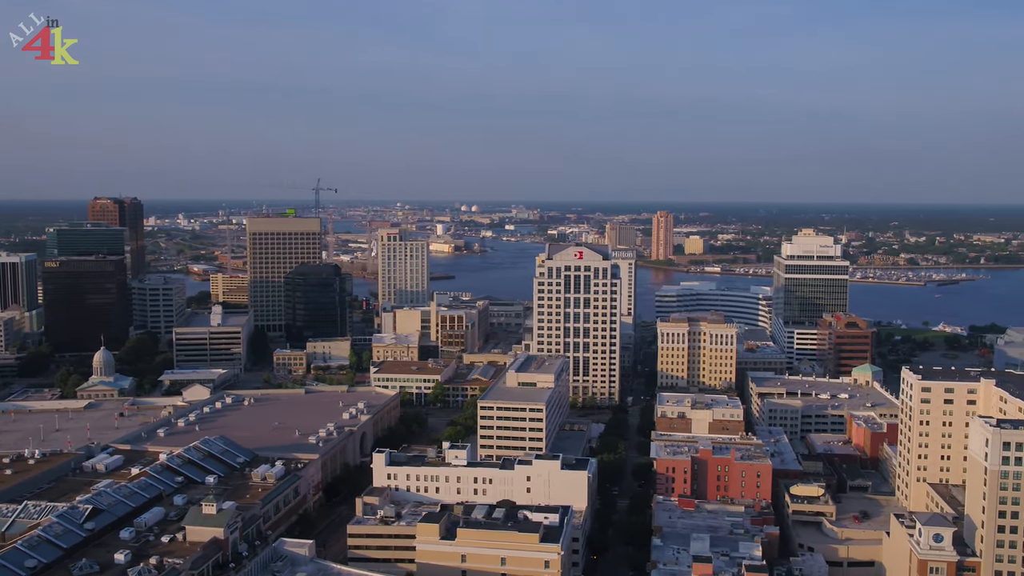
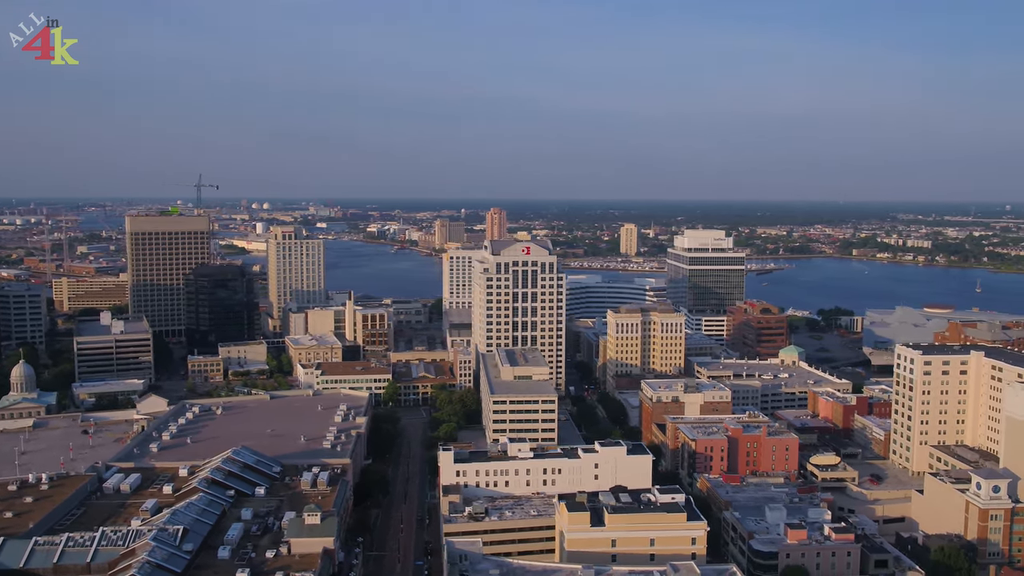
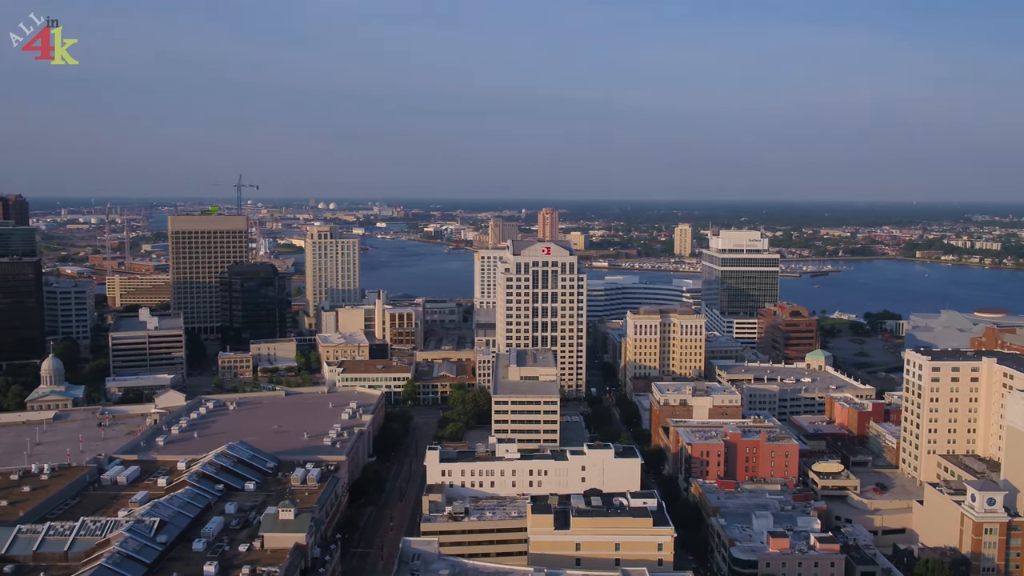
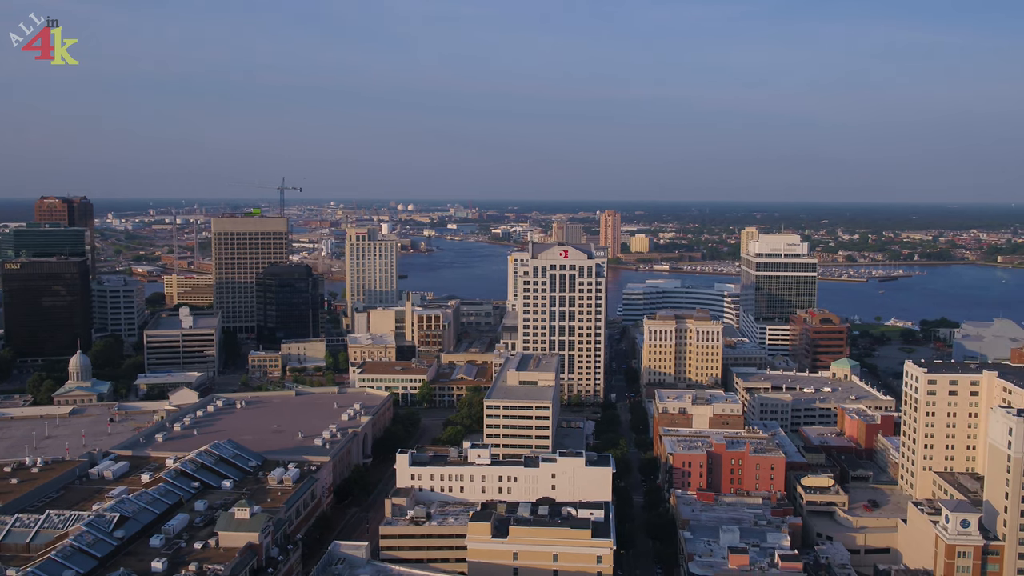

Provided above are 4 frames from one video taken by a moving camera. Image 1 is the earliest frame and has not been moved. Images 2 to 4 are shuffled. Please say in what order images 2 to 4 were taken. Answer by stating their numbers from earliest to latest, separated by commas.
4, 3, 2
